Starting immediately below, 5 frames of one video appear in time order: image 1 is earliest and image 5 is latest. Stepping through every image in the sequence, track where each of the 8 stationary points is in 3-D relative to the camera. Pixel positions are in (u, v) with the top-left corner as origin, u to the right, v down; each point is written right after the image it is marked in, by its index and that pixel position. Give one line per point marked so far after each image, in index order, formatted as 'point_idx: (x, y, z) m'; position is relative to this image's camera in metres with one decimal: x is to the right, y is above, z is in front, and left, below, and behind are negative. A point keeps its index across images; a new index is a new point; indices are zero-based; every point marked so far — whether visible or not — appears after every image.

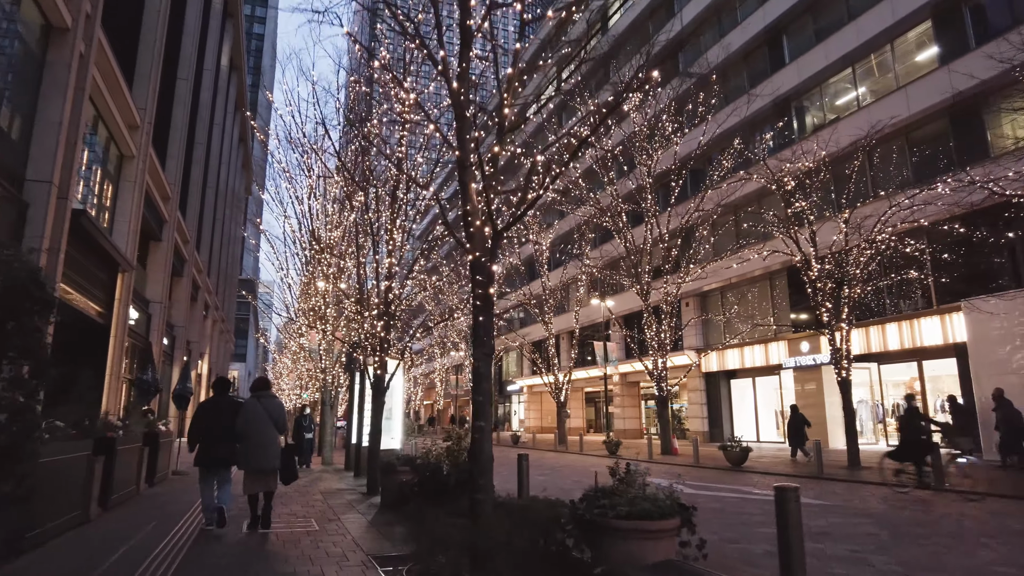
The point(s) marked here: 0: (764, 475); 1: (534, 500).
0: (+5.7, -4.2, +14.8) m
1: (+0.2, -1.8, +5.5) m
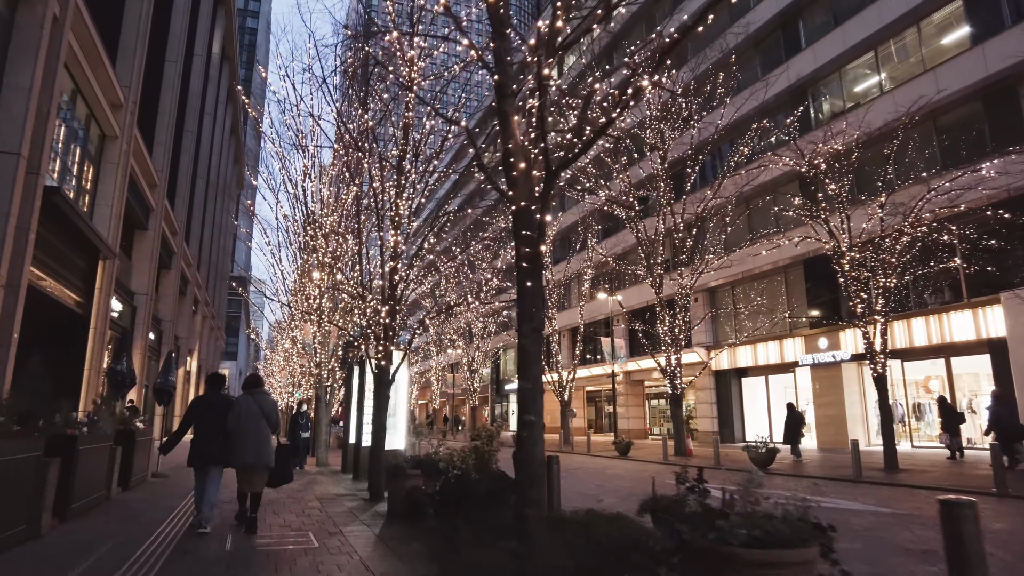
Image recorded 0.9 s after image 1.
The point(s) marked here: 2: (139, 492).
0: (+5.9, -4.0, +13.8) m
1: (+0.5, -1.5, +4.3) m
2: (-5.4, -3.0, +9.5) m
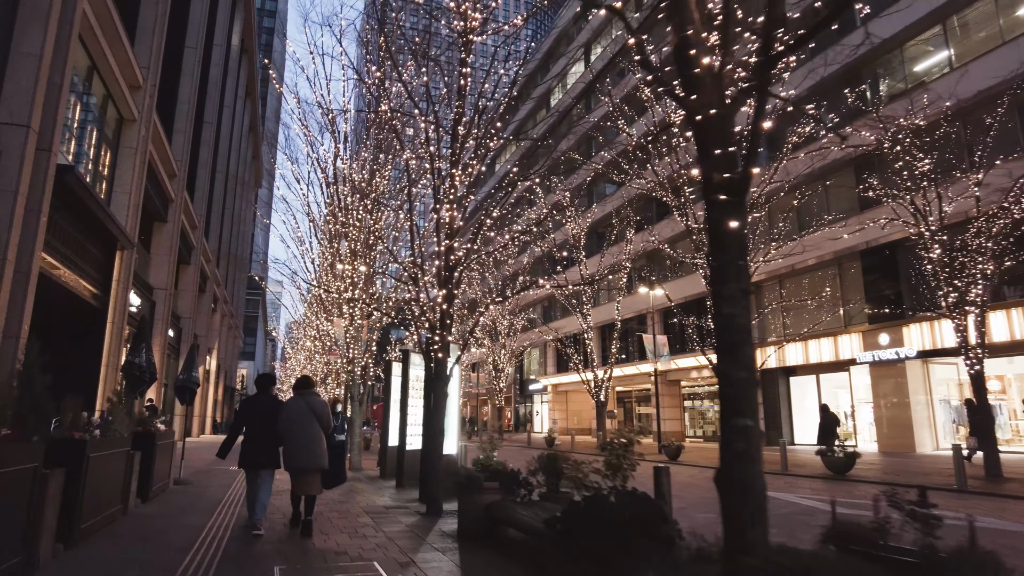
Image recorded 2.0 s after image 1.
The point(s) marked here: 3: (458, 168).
0: (+7.0, -3.7, +12.3) m
1: (+1.4, -1.3, +3.0) m
2: (-4.4, -2.7, +8.3) m
3: (-0.7, +1.6, +8.8) m
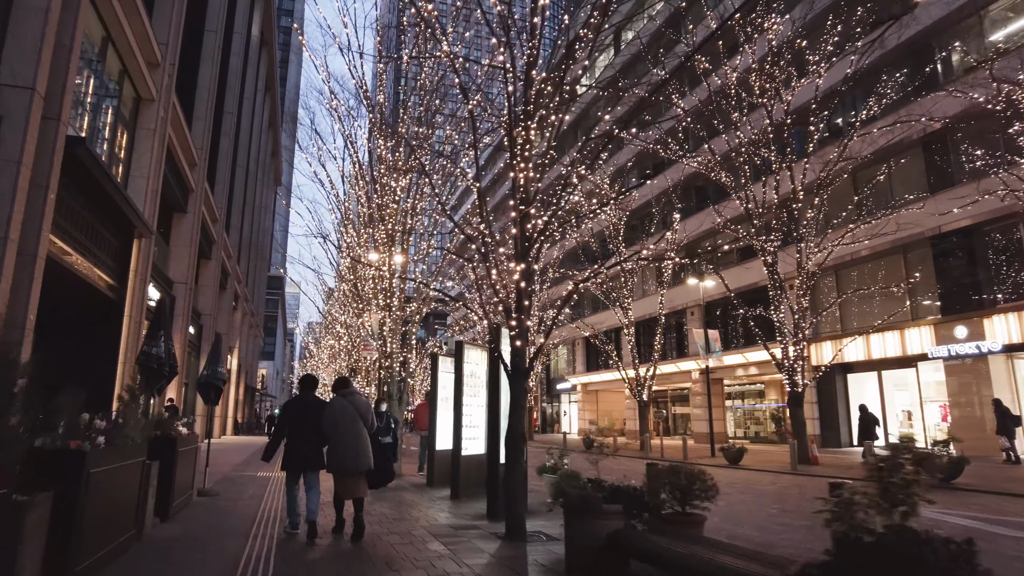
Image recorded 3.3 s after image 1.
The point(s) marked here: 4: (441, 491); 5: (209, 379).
0: (+8.0, -3.4, +10.7) m
1: (+2.2, -1.0, +1.6) m
2: (-3.5, -2.5, +7.0) m
3: (+0.2, +1.9, +7.4) m
4: (-1.1, -3.1, +9.9) m
5: (-4.7, -1.4, +10.2) m
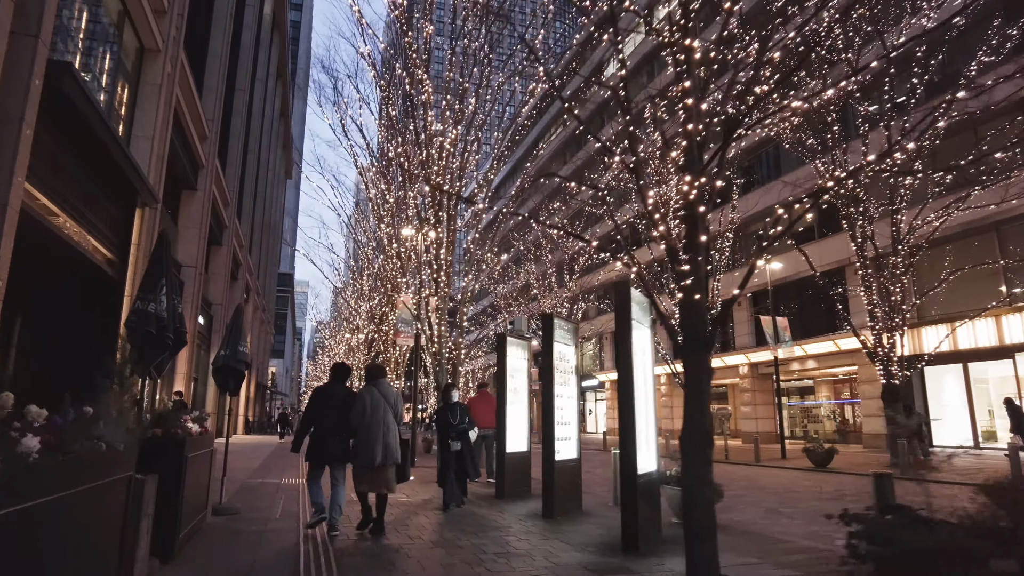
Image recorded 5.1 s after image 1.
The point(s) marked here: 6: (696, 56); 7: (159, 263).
0: (+9.2, -2.9, +8.5) m
1: (+3.3, -0.5, -0.6) m
2: (-2.3, -2.0, +4.8) m
3: (+1.4, +2.3, +5.2) m
4: (+0.1, -2.6, +7.7) m
5: (-3.5, -0.9, +8.0) m
6: (+1.3, +1.7, +5.0) m
7: (-2.8, +0.1, +5.3) m
